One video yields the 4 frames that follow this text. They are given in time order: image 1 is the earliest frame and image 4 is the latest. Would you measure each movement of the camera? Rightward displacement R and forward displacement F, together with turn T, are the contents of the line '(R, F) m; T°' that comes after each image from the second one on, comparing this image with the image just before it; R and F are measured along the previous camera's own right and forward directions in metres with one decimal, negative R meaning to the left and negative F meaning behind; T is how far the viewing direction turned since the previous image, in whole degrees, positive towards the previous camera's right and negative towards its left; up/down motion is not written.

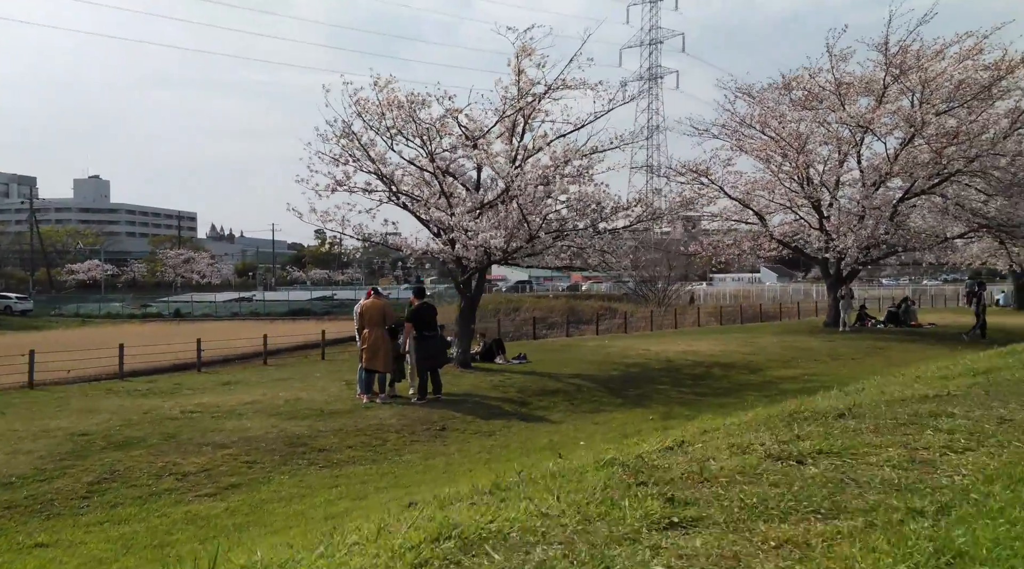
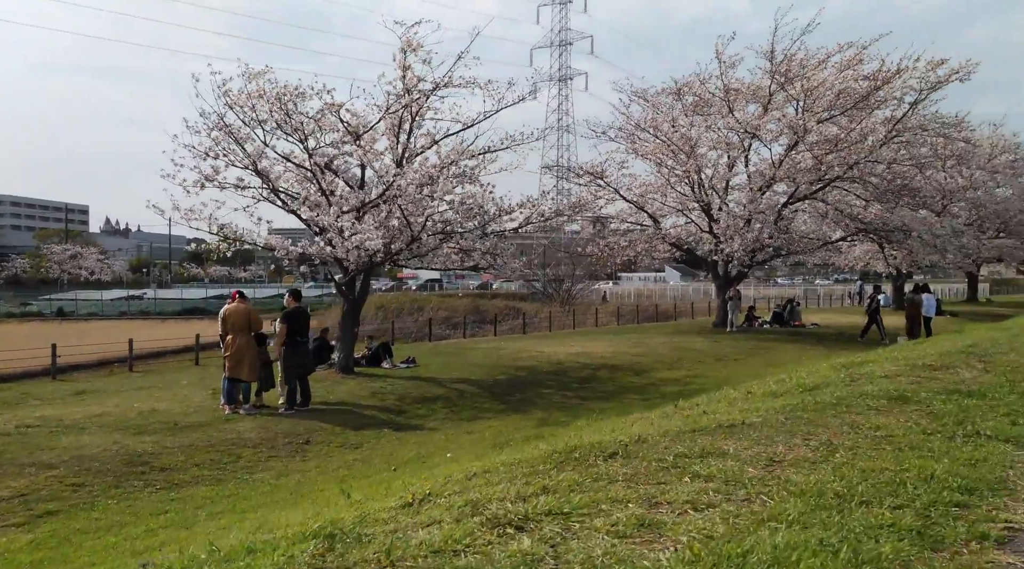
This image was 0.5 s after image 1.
(+0.4, +0.2) m; +6°
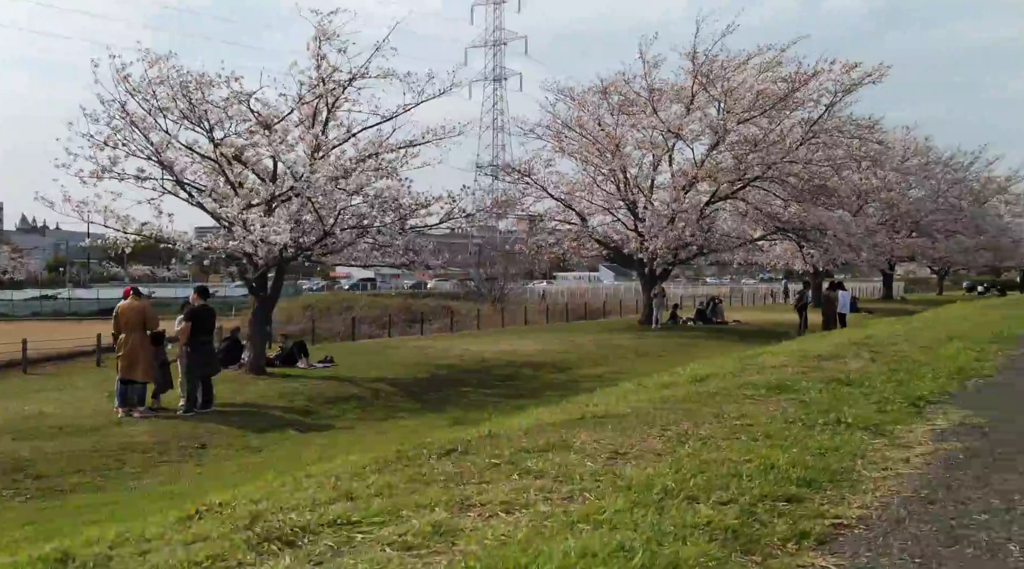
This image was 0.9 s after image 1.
(+0.3, +0.2) m; +4°
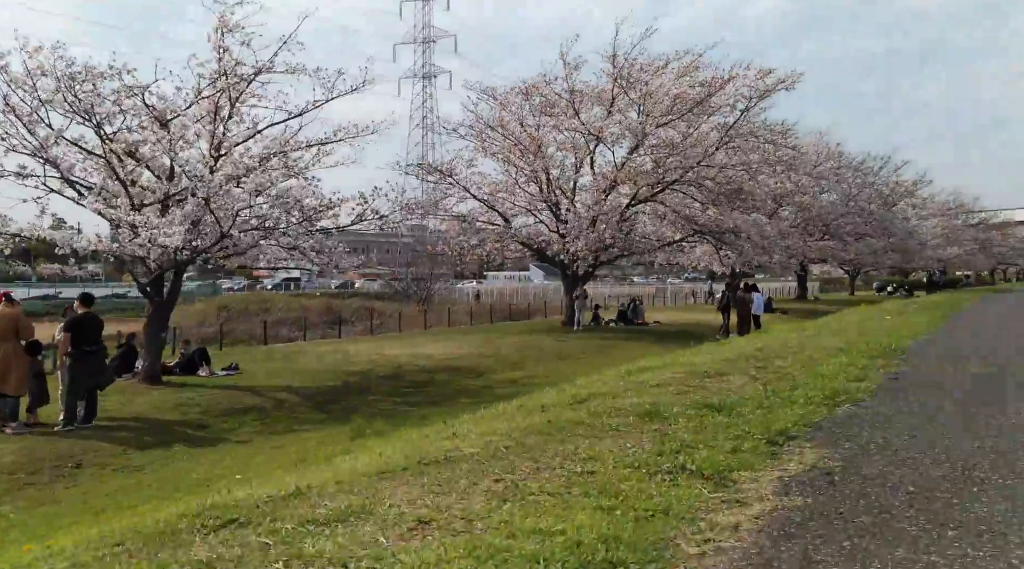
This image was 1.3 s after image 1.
(+0.3, +0.3) m; +4°
